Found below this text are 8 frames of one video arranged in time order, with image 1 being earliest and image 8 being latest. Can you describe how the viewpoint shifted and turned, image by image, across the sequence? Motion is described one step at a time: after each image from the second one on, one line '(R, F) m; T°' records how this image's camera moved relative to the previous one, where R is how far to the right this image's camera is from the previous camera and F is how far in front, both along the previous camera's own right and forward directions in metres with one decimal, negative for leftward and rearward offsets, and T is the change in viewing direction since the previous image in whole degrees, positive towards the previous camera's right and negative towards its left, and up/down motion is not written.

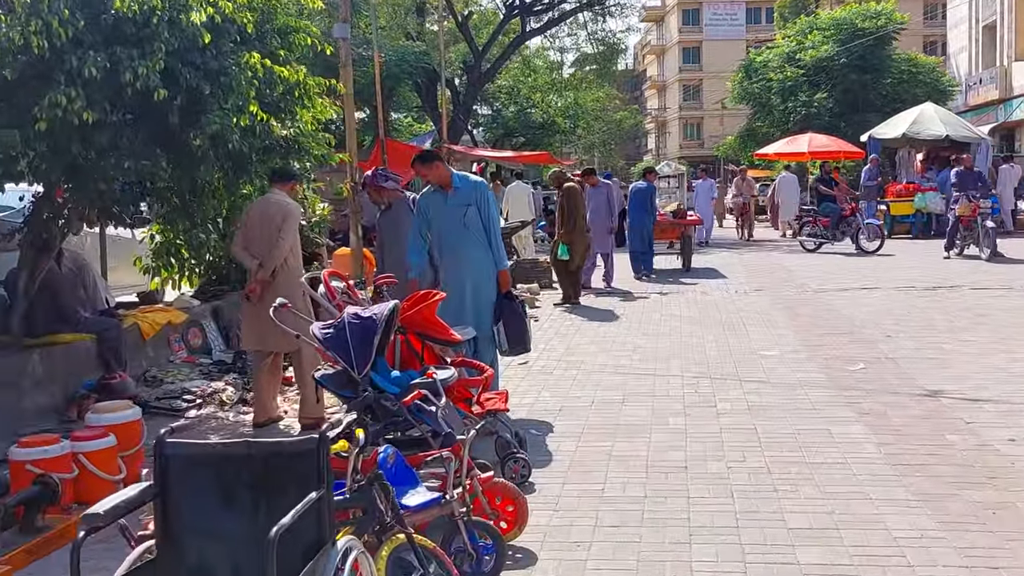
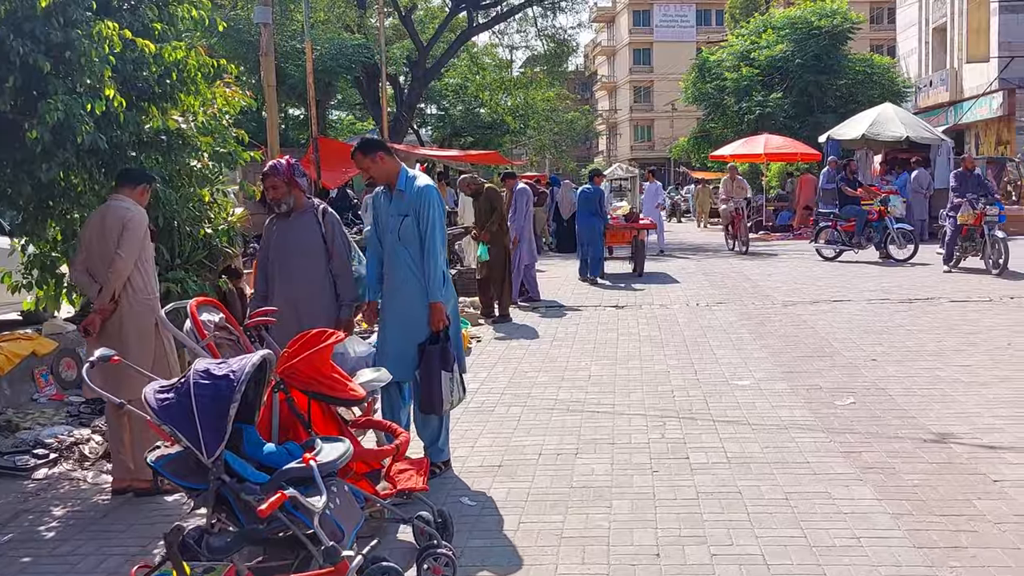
(+0.1, +1.2) m; +3°
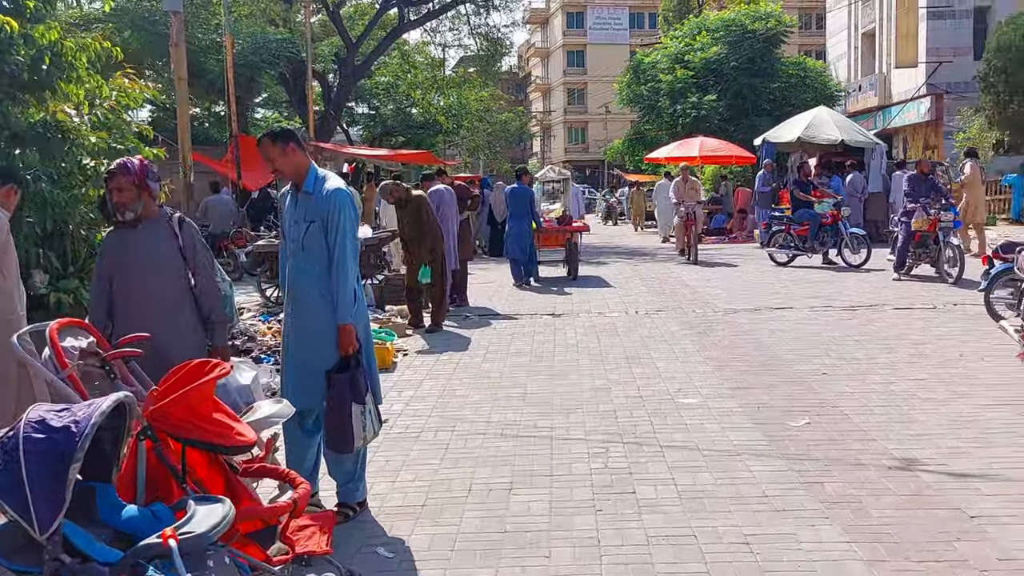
(0.0, +0.6) m; +4°
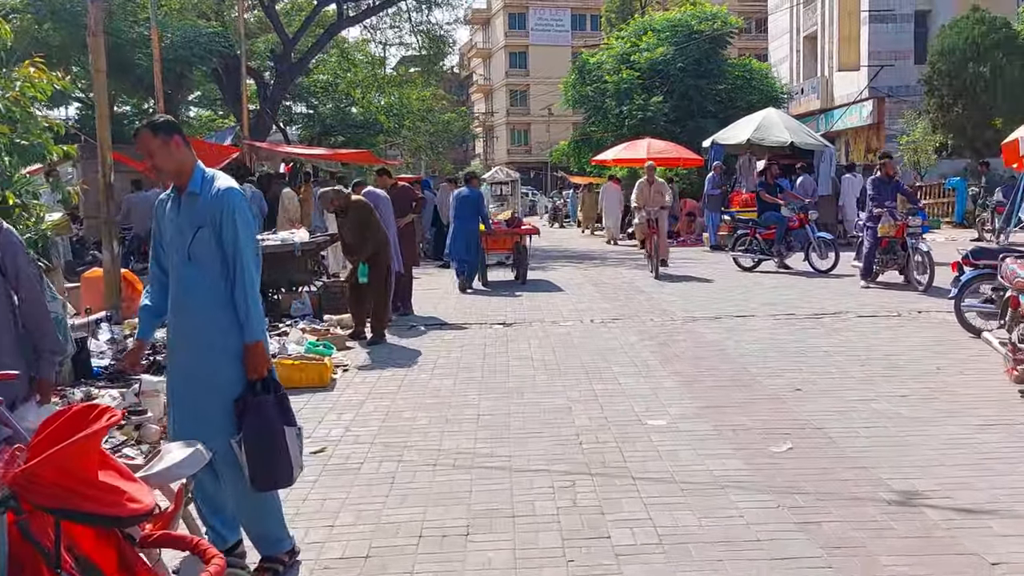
(-0.1, +0.7) m; +3°
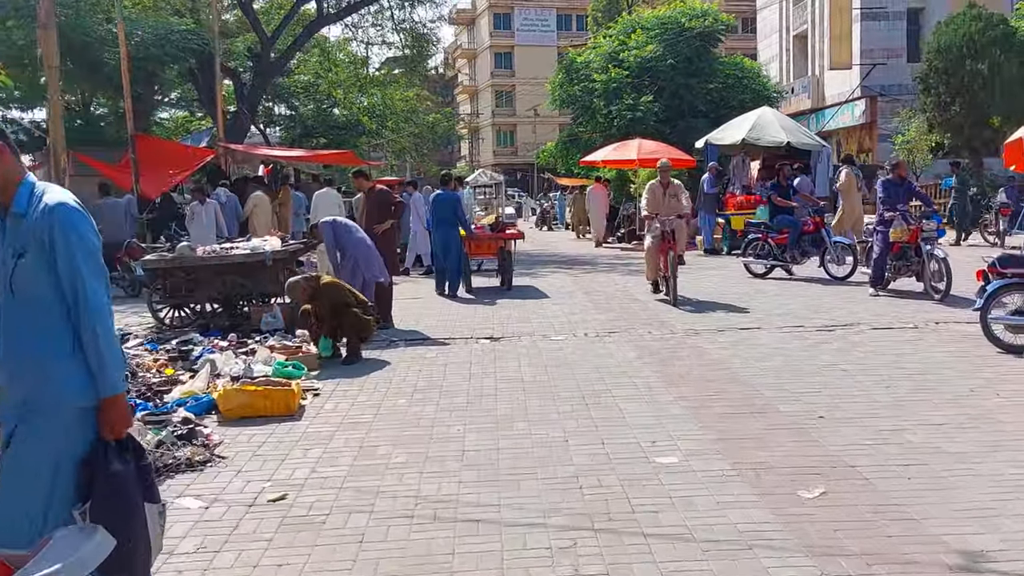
(0.0, +0.8) m; +1°
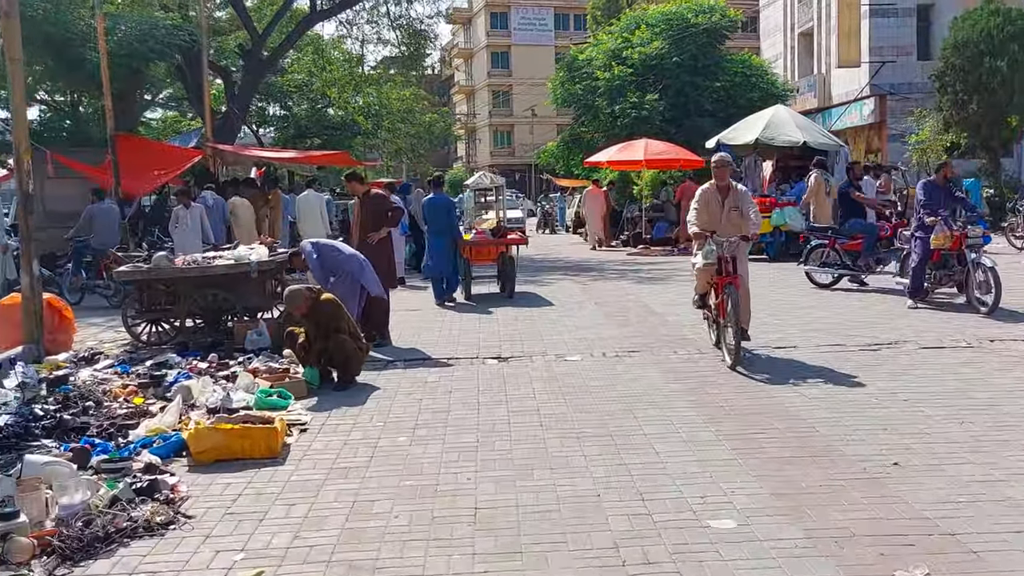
(-0.1, +1.0) m; 0°
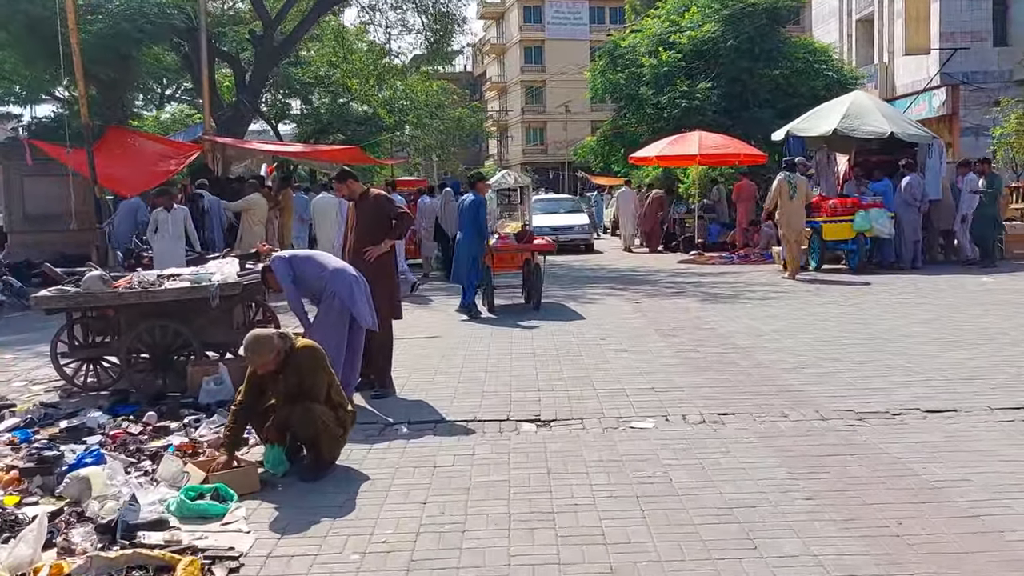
(-0.1, +2.5) m; -2°
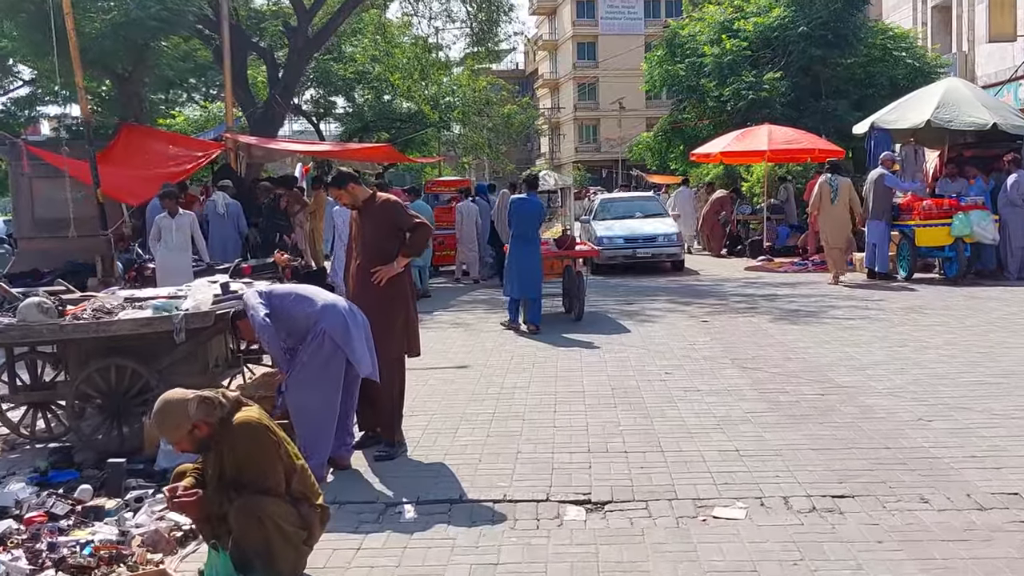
(+0.1, +1.7) m; -3°
